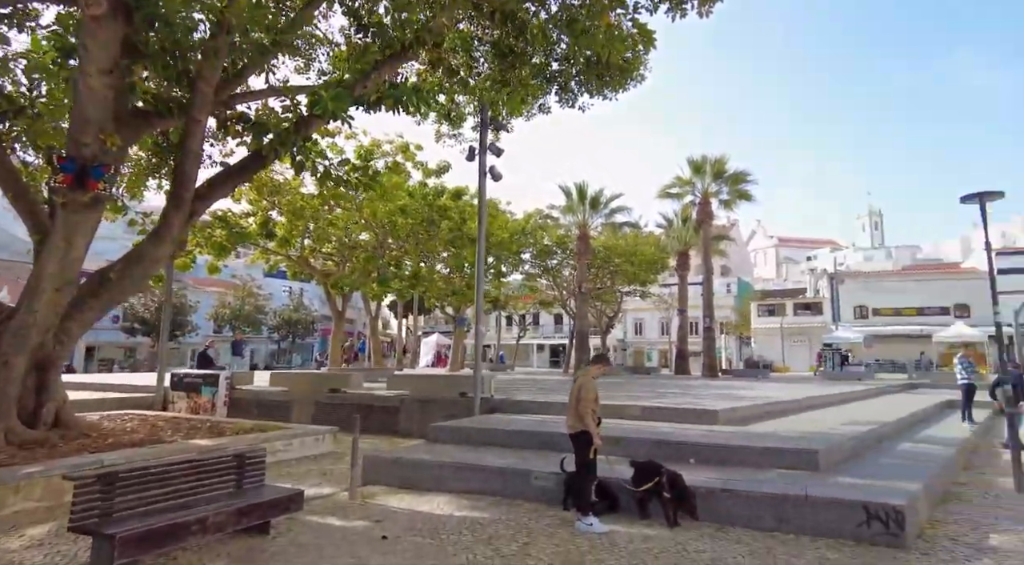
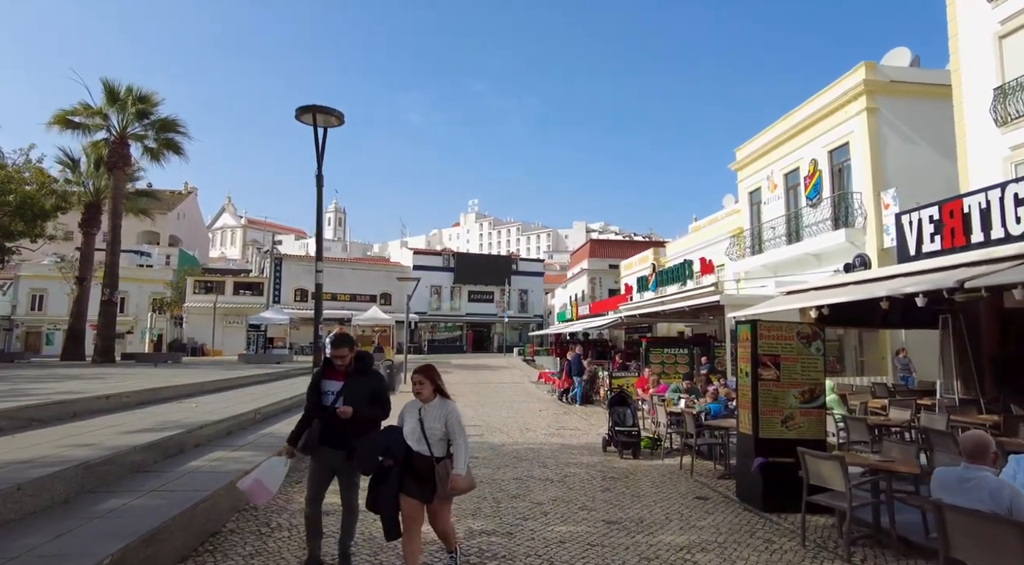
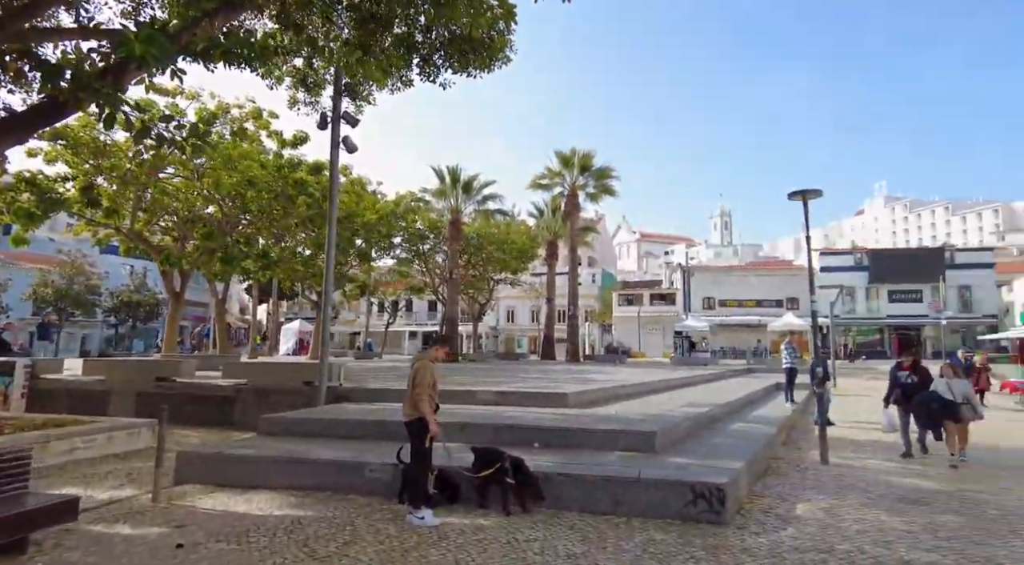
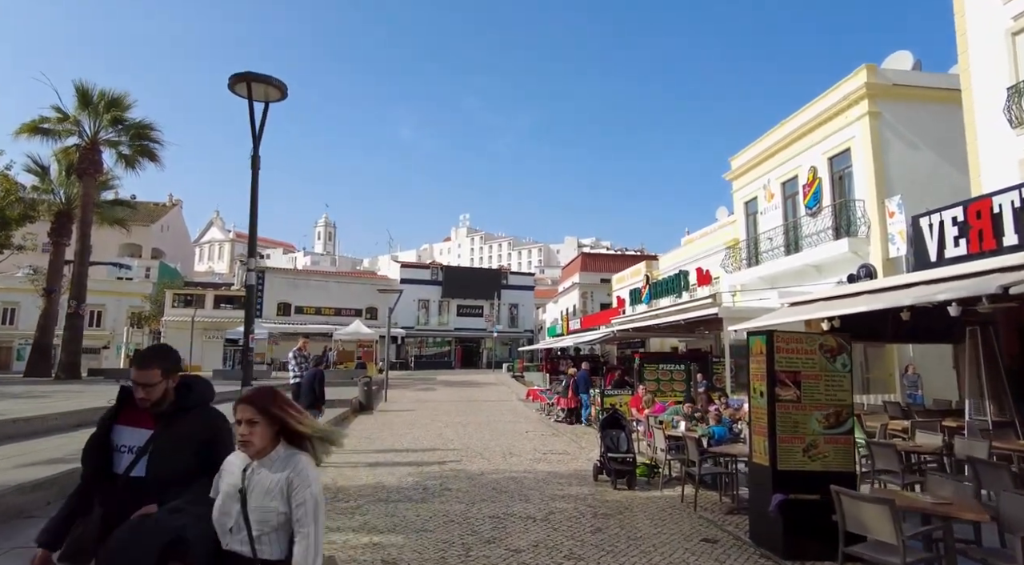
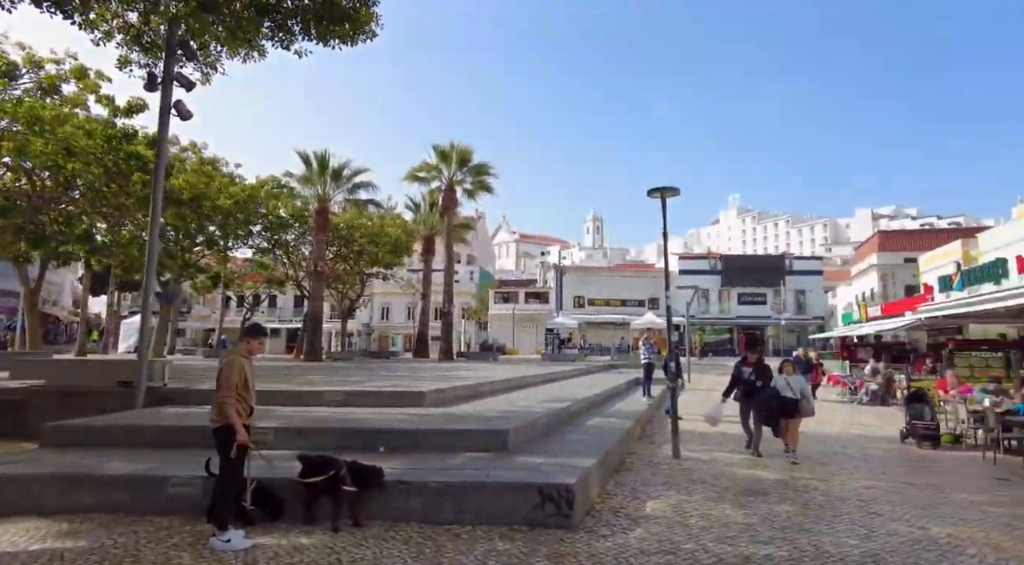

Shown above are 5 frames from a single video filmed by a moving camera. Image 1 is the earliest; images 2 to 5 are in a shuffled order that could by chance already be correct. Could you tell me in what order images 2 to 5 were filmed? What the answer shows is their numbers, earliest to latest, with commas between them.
3, 5, 2, 4
